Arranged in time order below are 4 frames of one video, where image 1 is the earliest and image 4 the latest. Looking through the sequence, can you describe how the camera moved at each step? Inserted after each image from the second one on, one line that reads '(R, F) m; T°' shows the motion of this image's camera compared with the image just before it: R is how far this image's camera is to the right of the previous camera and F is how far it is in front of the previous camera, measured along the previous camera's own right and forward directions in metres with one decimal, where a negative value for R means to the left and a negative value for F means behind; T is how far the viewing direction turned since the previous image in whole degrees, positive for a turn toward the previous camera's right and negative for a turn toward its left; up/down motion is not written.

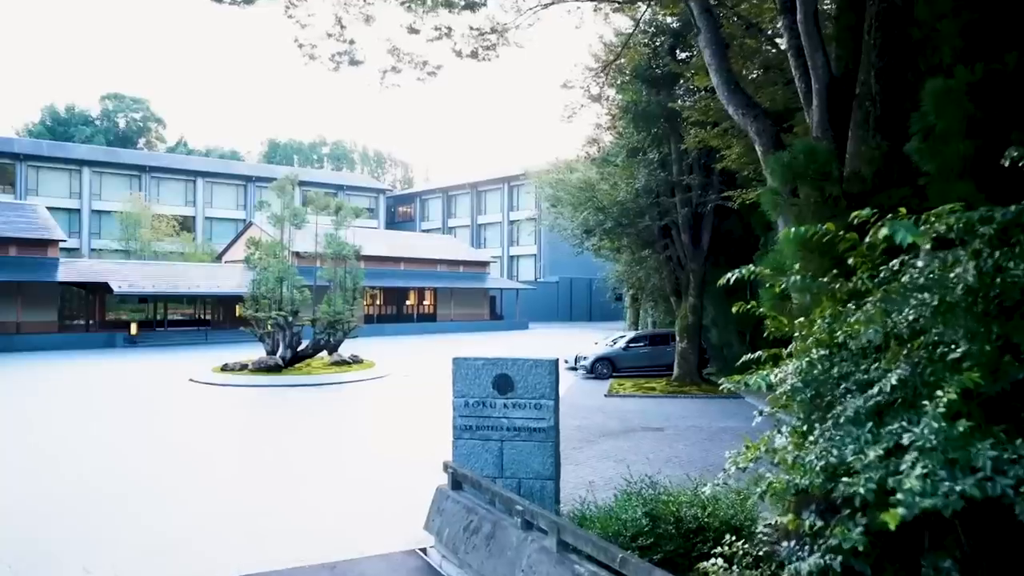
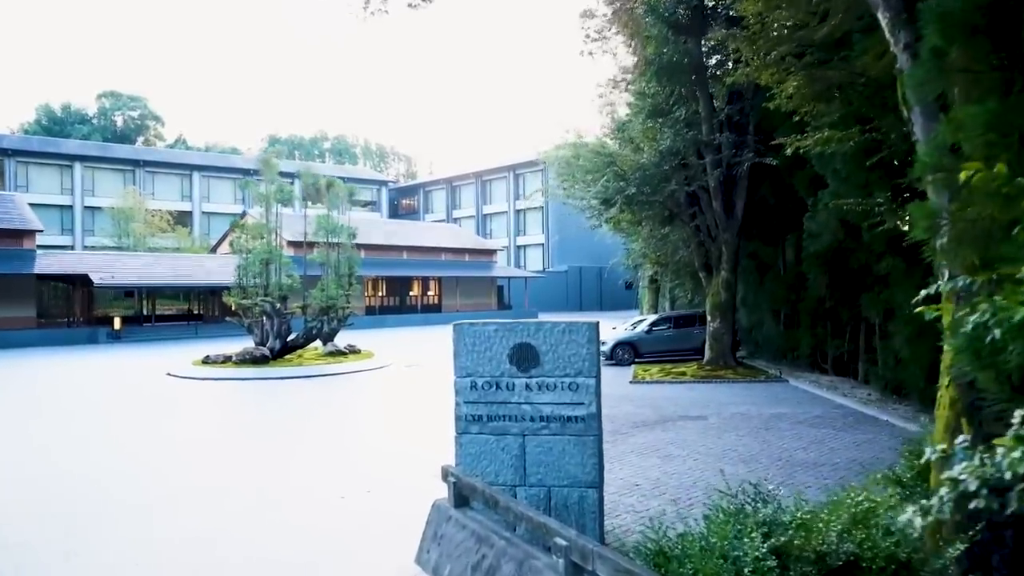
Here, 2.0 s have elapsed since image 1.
(-0.1, +1.9) m; -1°
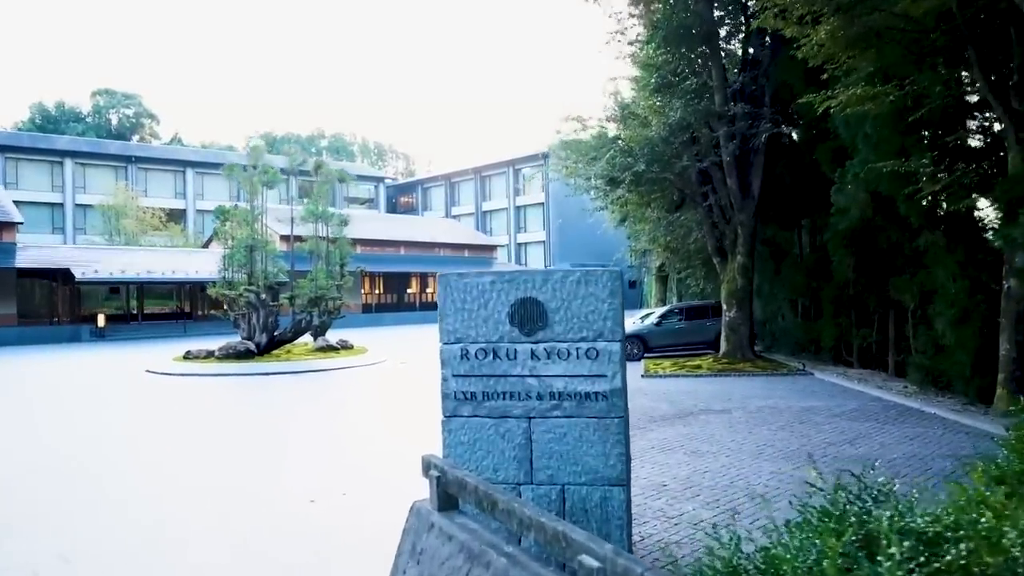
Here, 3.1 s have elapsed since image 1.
(0.0, +1.1) m; 0°
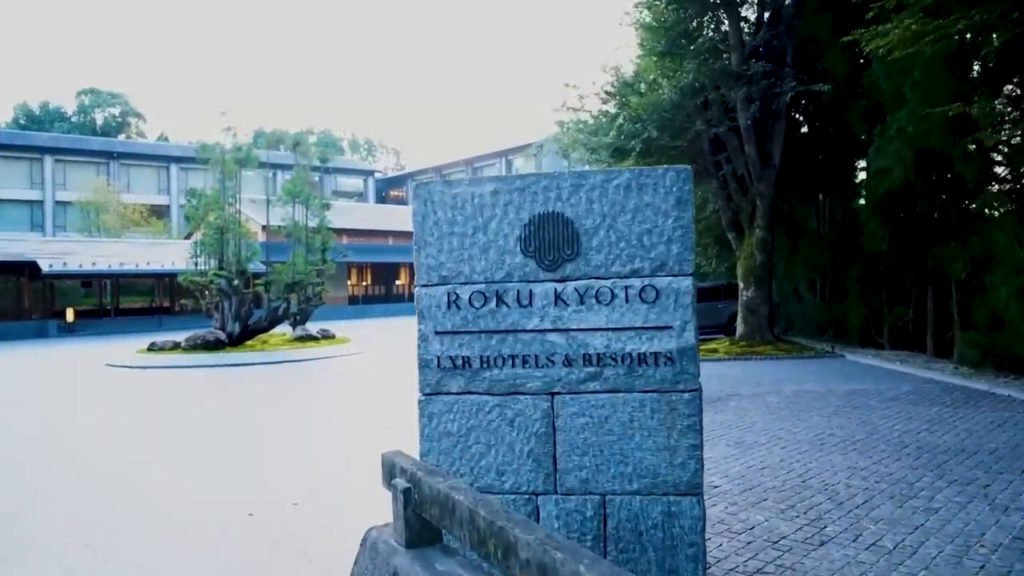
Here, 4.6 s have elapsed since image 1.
(-0.1, +1.3) m; 0°
